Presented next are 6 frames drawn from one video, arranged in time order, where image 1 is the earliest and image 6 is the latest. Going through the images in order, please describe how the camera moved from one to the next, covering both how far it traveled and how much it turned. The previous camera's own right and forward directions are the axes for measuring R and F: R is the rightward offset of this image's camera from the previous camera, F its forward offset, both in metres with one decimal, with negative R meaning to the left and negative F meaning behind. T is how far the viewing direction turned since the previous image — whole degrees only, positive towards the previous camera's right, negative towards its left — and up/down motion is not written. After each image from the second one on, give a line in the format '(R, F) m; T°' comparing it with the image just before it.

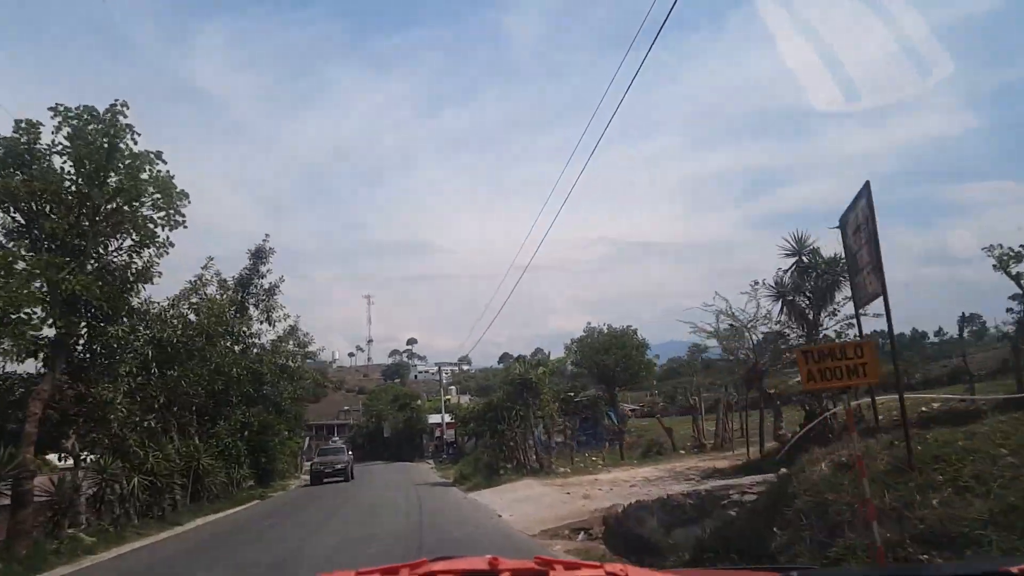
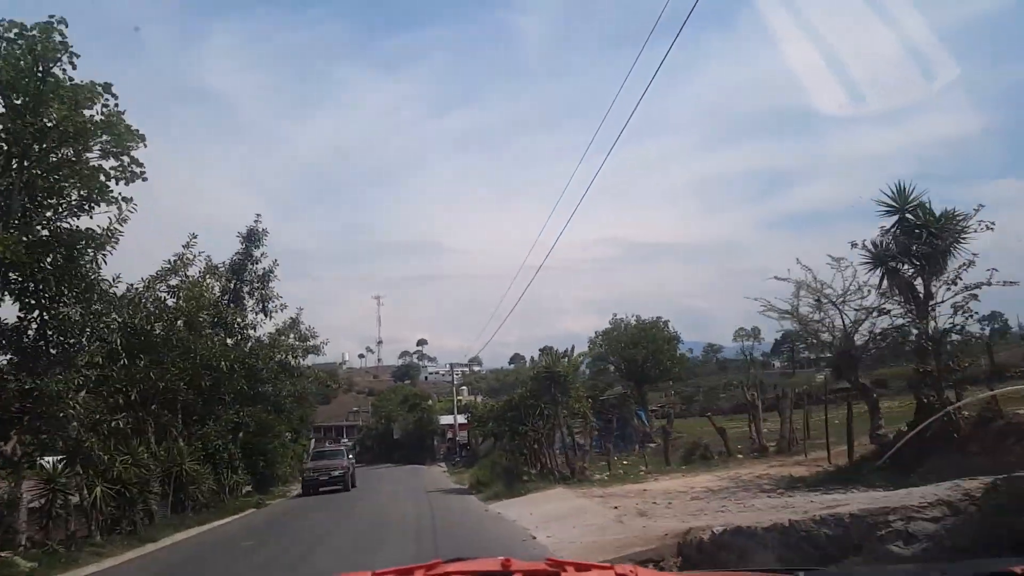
(-0.4, +3.1) m; -1°
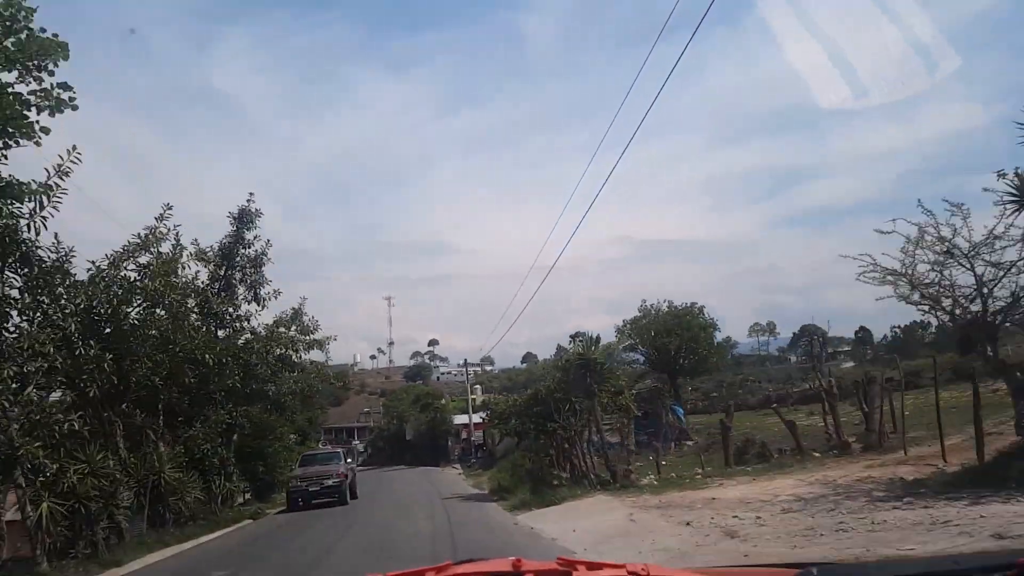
(-0.4, +3.0) m; -1°
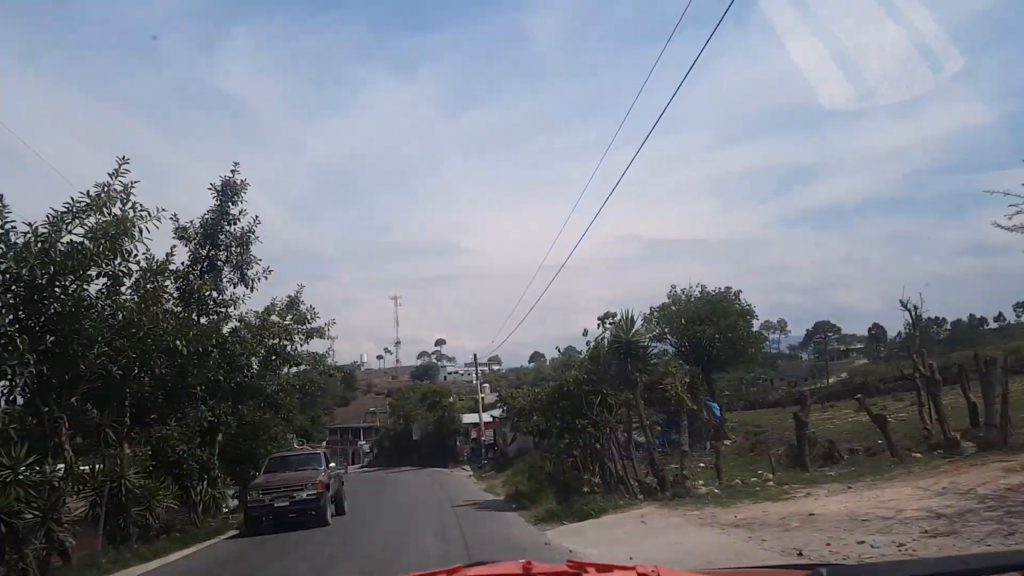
(-0.4, +2.9) m; -1°
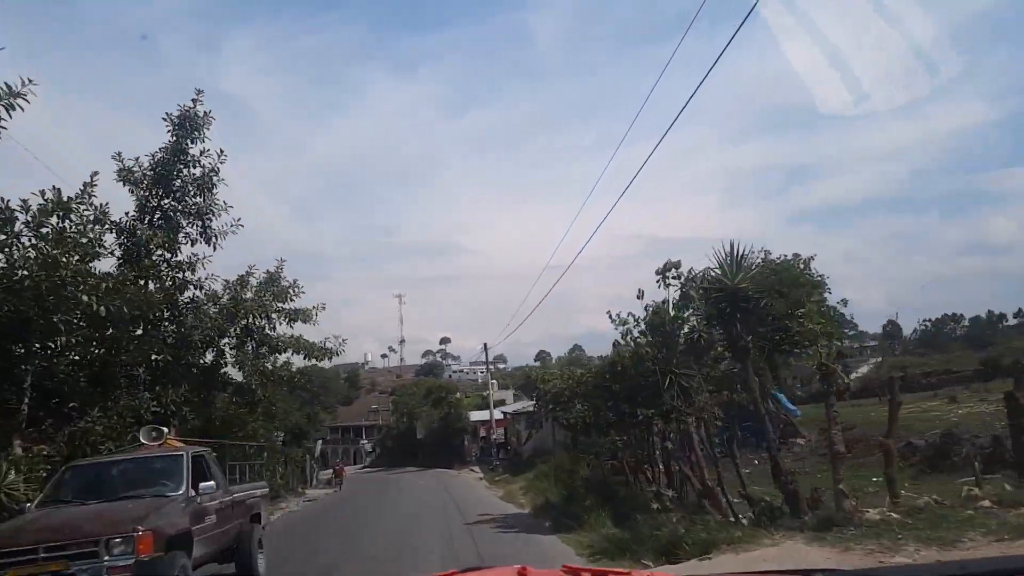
(-0.6, +4.8) m; 0°
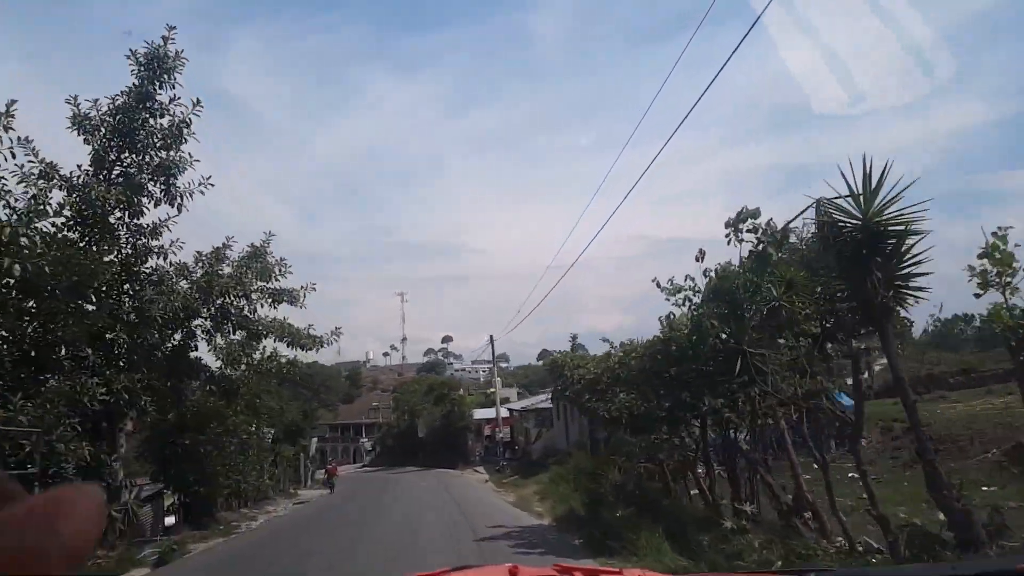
(-0.3, +2.8) m; 0°
